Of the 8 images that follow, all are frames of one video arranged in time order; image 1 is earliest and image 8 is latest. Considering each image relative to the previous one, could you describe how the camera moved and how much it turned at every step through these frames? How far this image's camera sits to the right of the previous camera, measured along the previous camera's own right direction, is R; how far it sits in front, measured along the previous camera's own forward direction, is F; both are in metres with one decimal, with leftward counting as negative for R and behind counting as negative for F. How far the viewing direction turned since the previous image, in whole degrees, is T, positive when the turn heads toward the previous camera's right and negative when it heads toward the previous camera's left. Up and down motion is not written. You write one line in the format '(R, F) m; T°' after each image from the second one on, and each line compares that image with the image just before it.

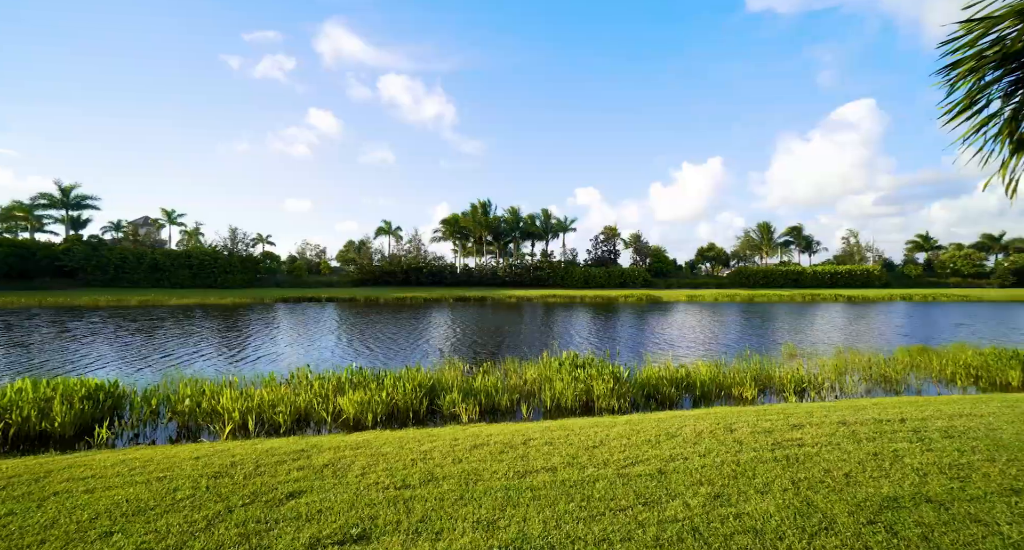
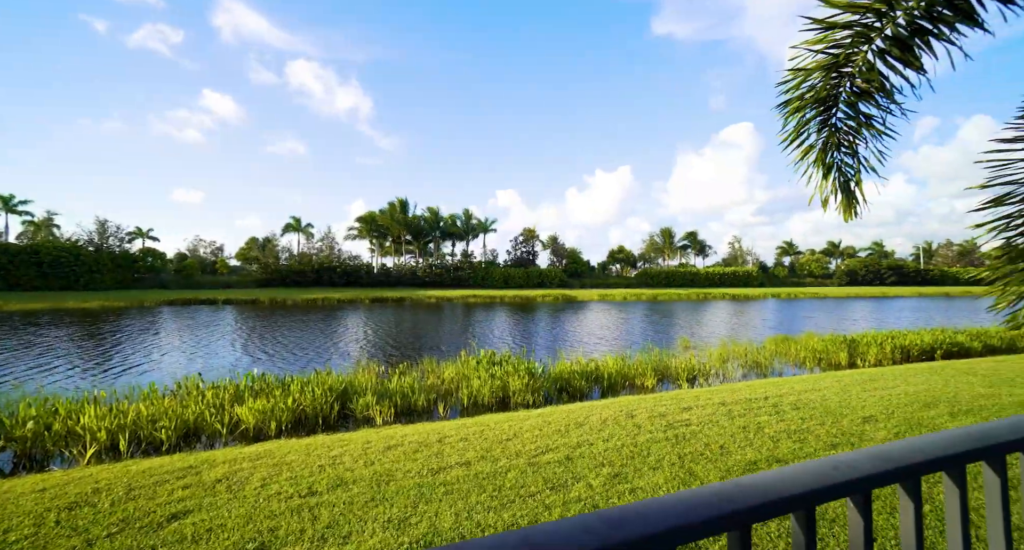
(0.0, -0.7) m; +9°
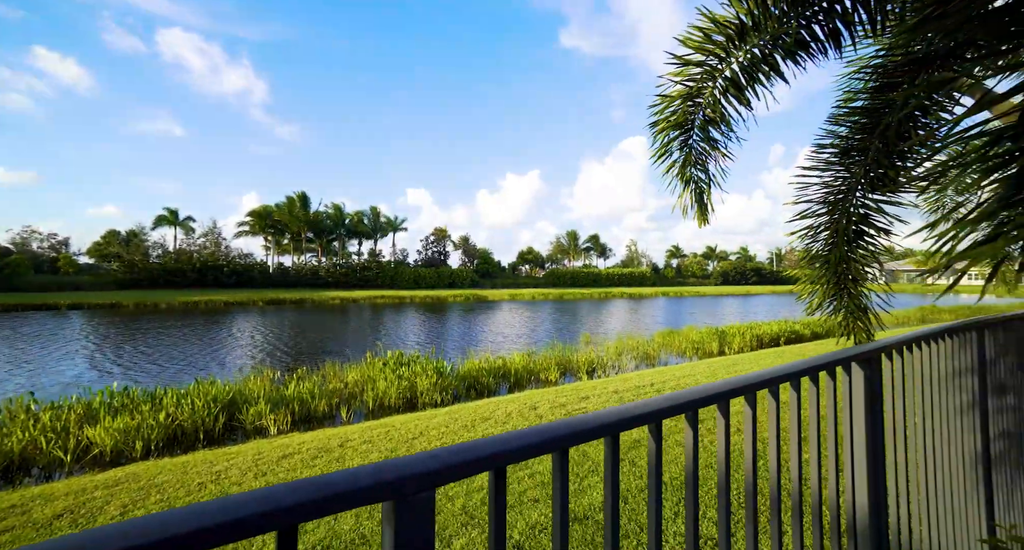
(+0.1, -0.5) m; +10°
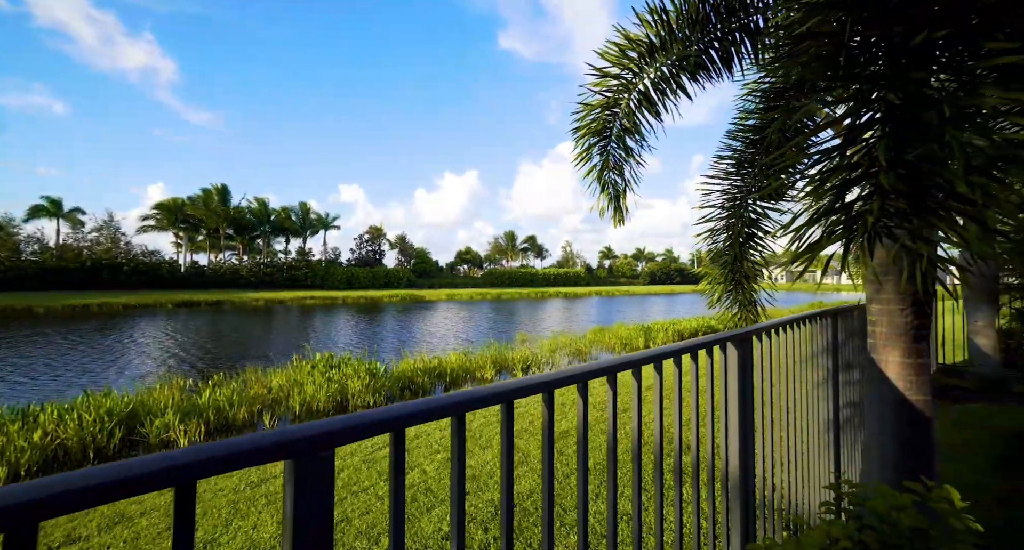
(+0.1, -0.2) m; +7°
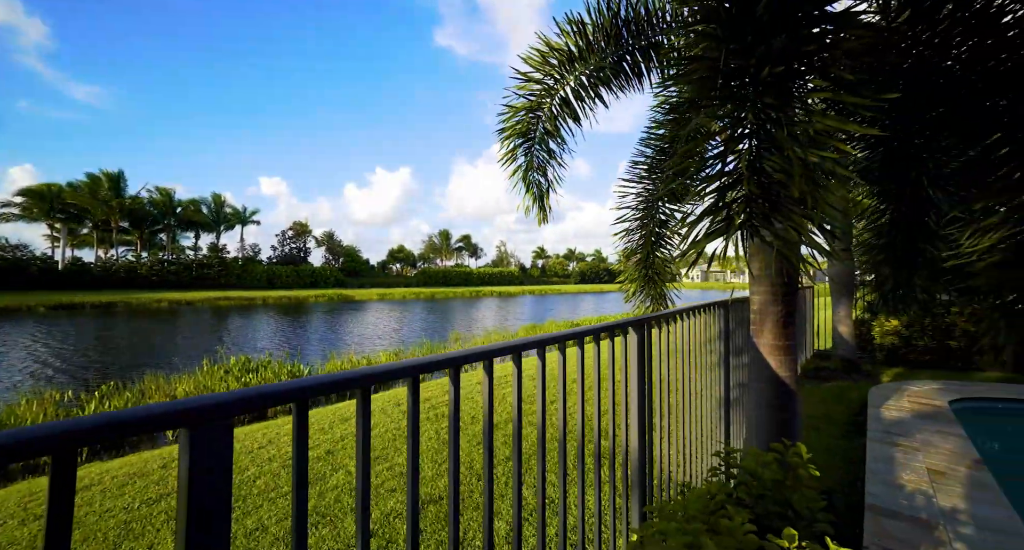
(+0.1, -0.2) m; +7°
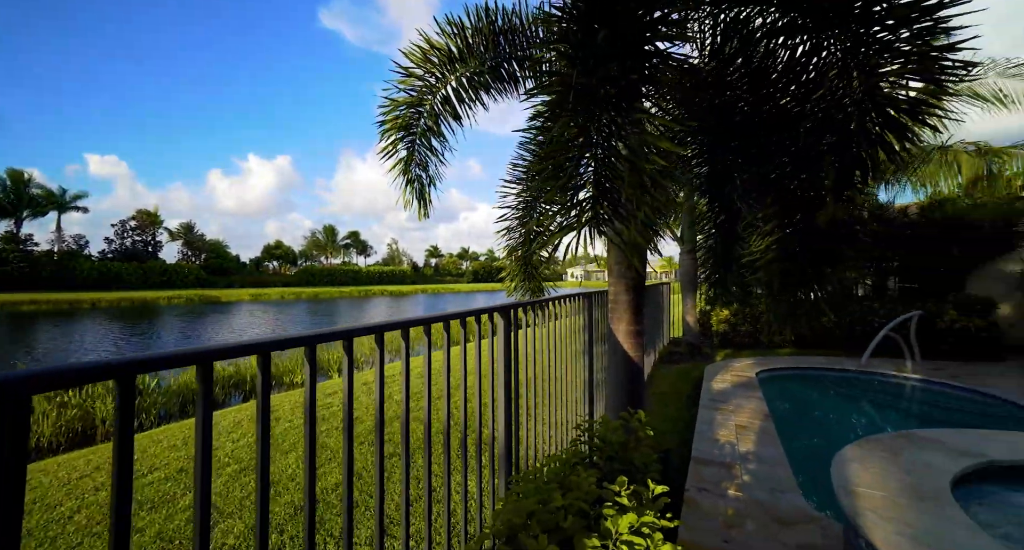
(+0.1, -0.2) m; +12°
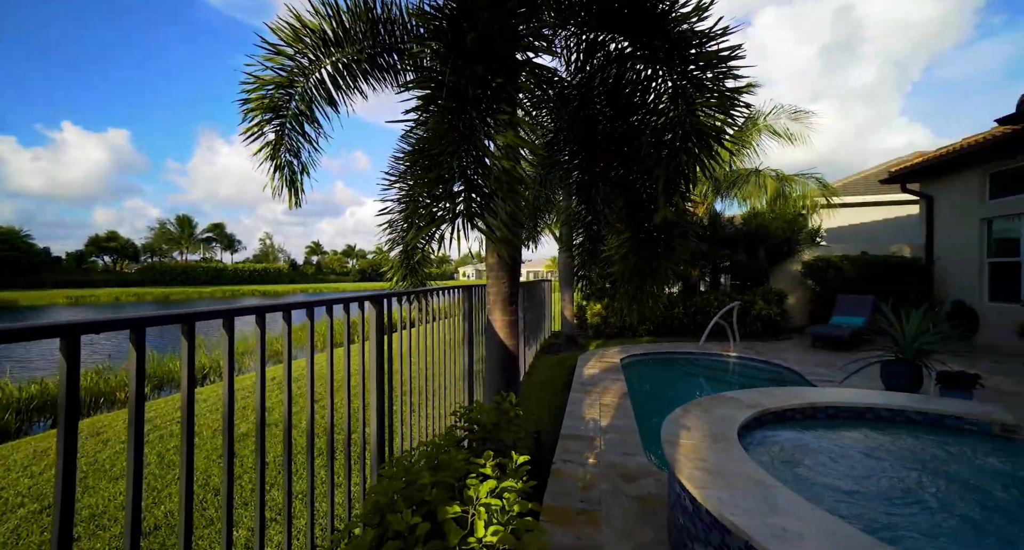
(0.0, -0.1) m; +12°
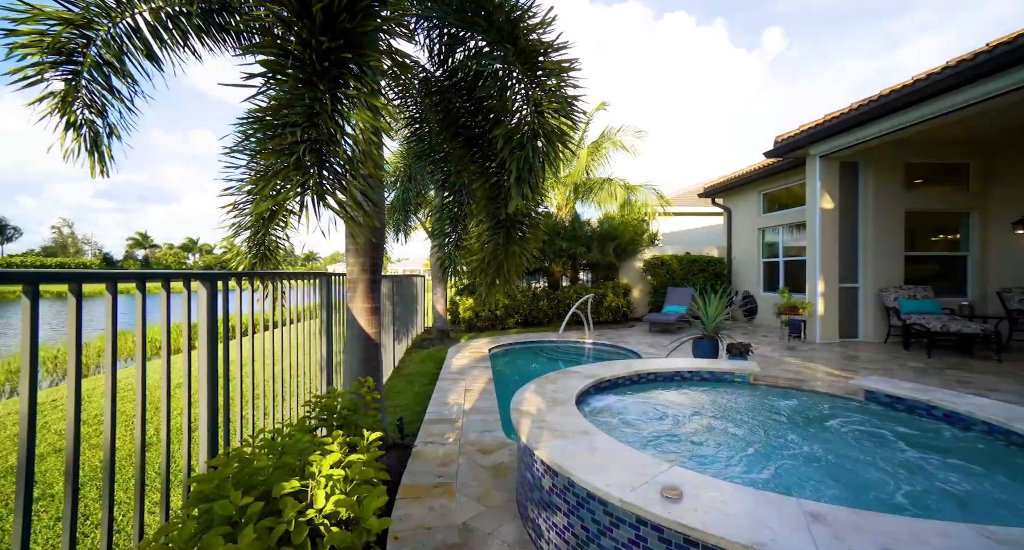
(0.0, -0.1) m; +14°
